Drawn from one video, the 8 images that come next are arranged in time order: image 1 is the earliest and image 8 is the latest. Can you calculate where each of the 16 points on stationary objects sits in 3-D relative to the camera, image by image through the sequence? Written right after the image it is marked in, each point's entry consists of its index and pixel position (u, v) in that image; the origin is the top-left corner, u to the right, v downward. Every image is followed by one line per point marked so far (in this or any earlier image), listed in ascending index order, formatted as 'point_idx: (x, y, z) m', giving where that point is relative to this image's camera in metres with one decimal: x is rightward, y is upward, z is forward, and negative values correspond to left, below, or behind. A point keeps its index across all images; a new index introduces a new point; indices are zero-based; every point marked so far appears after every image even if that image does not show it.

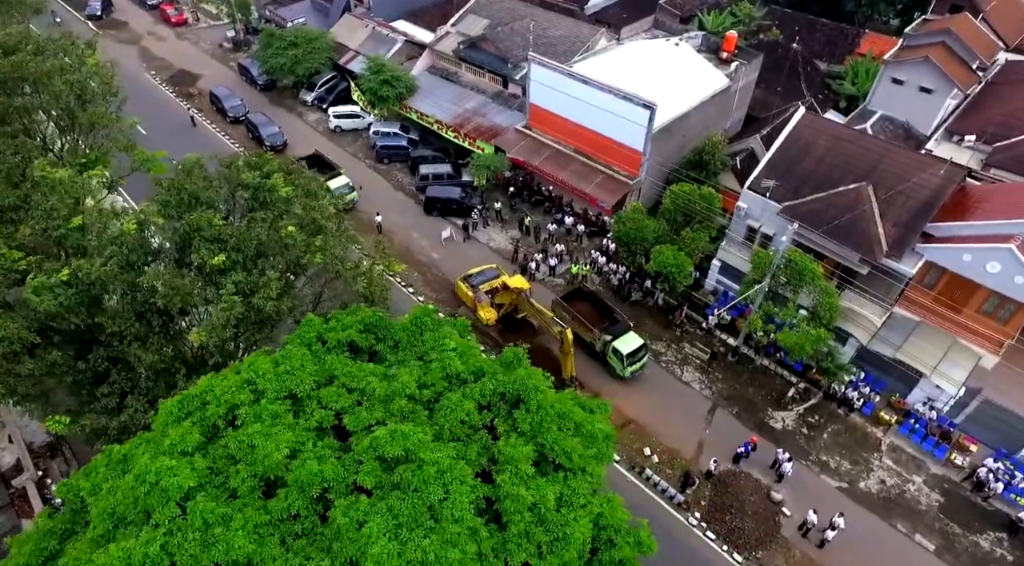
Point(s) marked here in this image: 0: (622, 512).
0: (+2.0, -4.2, +11.8) m
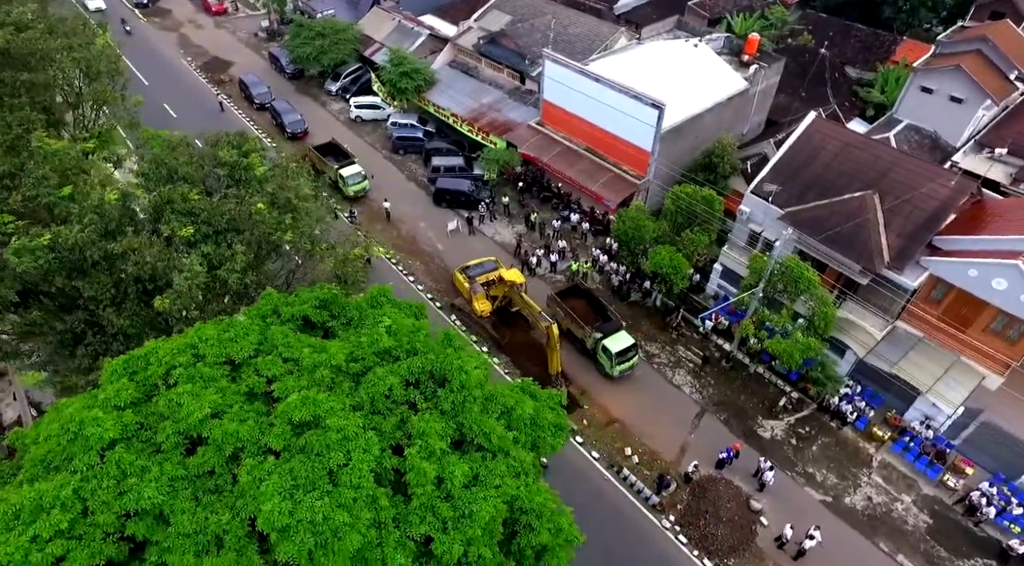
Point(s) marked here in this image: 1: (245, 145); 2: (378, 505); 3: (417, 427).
0: (+0.6, -4.0, +11.9) m
1: (-7.5, +3.7, +17.4) m
2: (-2.1, -3.4, +9.8) m
3: (-1.7, -2.4, +10.9) m
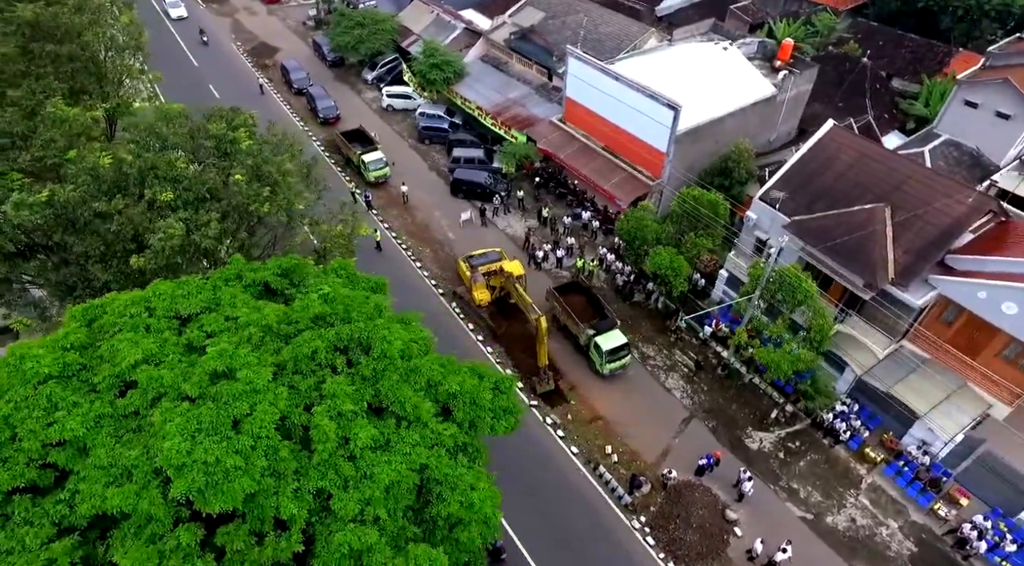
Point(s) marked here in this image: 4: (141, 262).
0: (-1.0, -3.6, +12.3) m
1: (-8.1, +4.6, +18.4) m
2: (-3.8, -2.8, +10.4) m
3: (-3.2, -1.8, +11.4) m
4: (-8.3, +0.5, +14.5) m
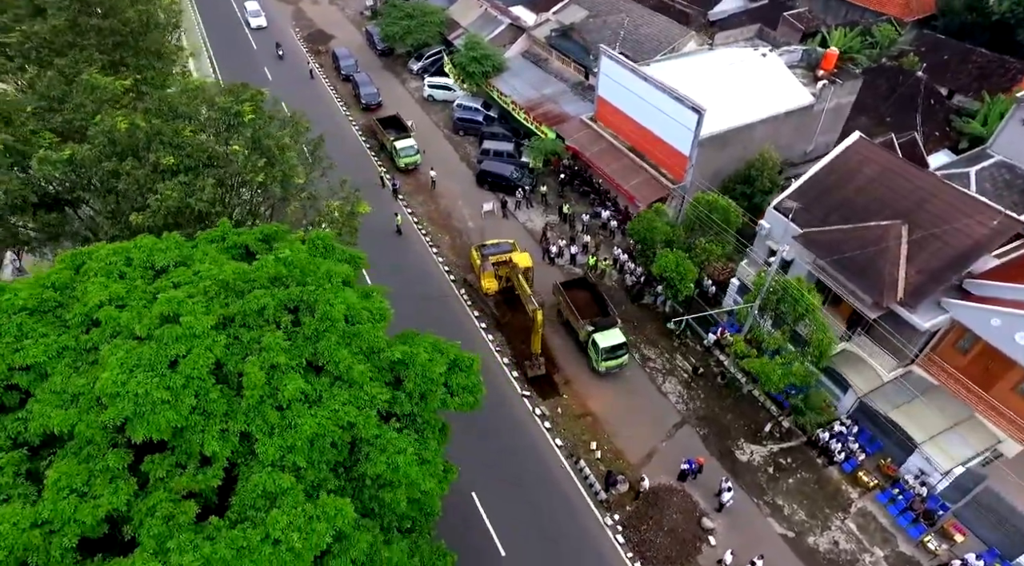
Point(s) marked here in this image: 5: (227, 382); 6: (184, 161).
0: (-2.4, -3.0, +12.8) m
1: (-8.2, +5.6, +19.6) m
2: (-5.3, -2.0, +11.3) m
3: (-4.6, -1.1, +12.2) m
4: (-9.1, +1.6, +15.8) m
5: (-5.1, -1.8, +11.7) m
6: (-8.6, +3.2, +16.9) m
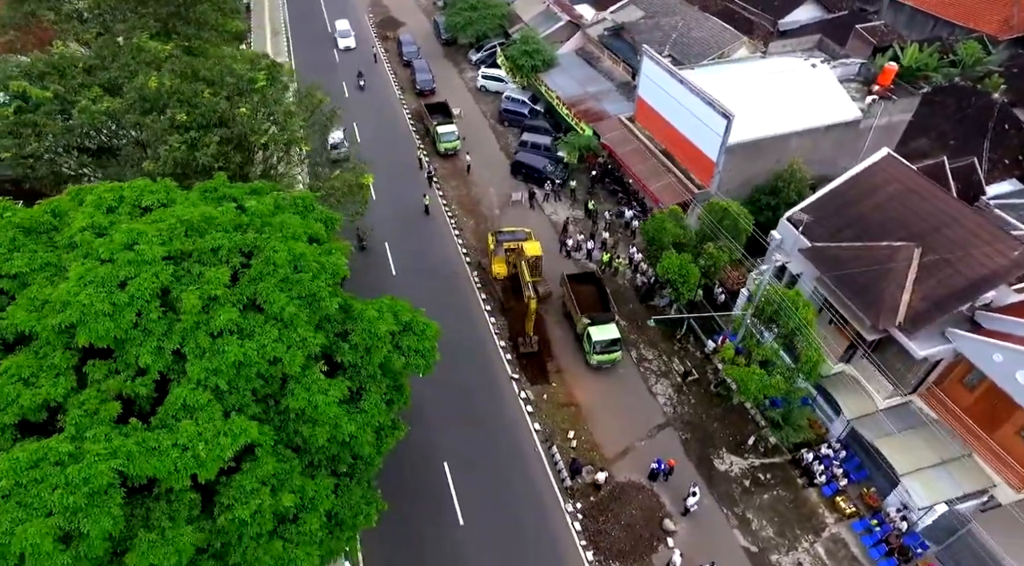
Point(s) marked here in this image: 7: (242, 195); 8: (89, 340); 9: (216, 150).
0: (-4.2, -2.0, +14.0) m
1: (-8.2, +7.2, +21.4) m
2: (-7.2, -0.7, +12.8) m
3: (-6.3, +0.1, +13.6) m
4: (-10.0, +3.2, +17.7) m
5: (-6.9, -0.5, +13.2) m
6: (-9.1, +4.7, +18.7) m
7: (-7.0, +2.3, +16.9) m
8: (-8.0, -1.1, +12.3) m
9: (-8.4, +3.8, +18.4) m
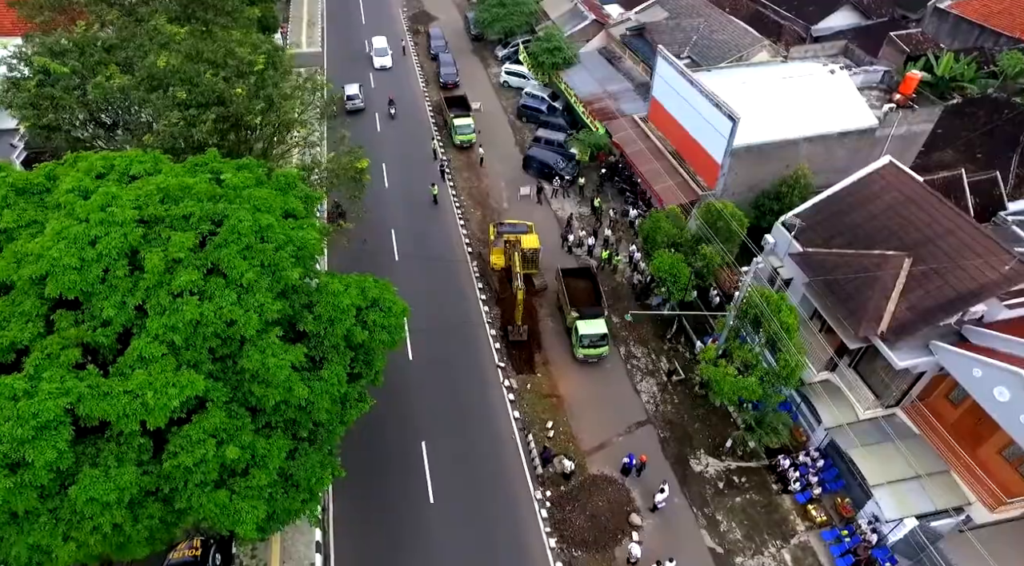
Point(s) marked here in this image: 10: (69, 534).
0: (-5.5, -1.3, +14.8) m
1: (-8.4, +8.0, +22.5) m
2: (-8.5, +0.2, +13.8) m
3: (-7.4, +0.9, +14.6) m
4: (-10.7, +4.2, +19.0) m
5: (-8.2, +0.3, +14.2) m
6: (-9.7, +5.7, +19.9) m
7: (-7.8, +3.1, +17.9) m
8: (-9.3, -0.2, +13.3) m
9: (-9.1, +4.7, +19.5) m
10: (-8.4, -4.7, +12.3) m
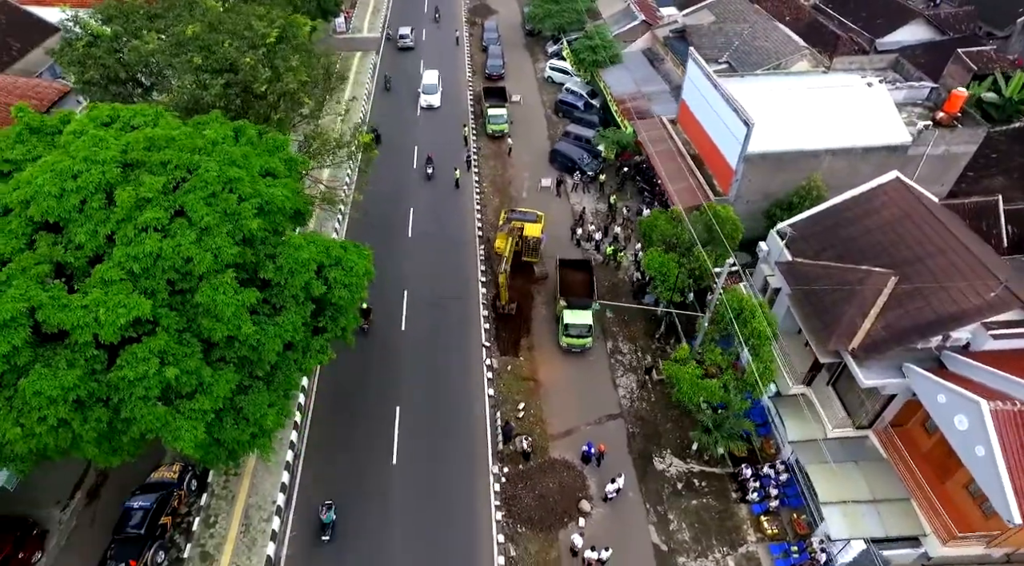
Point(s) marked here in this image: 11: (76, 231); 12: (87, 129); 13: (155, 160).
0: (-7.3, 0.0, +16.3) m
1: (-8.3, +9.6, +24.3) m
2: (-10.2, +1.9, +15.7) m
3: (-9.0, +2.5, +16.4) m
4: (-11.3, +6.0, +21.1) m
5: (-9.8, +2.0, +16.1) m
6: (-10.1, +7.4, +21.9) m
7: (-8.8, +4.7, +19.7) m
8: (-11.1, +1.6, +15.4) m
9: (-9.6, +6.3, +21.4) m
10: (-10.8, -3.0, +14.2) m
11: (-10.3, +1.2, +15.5) m
12: (-11.4, +4.1, +17.6) m
13: (-9.2, +3.2, +16.9) m
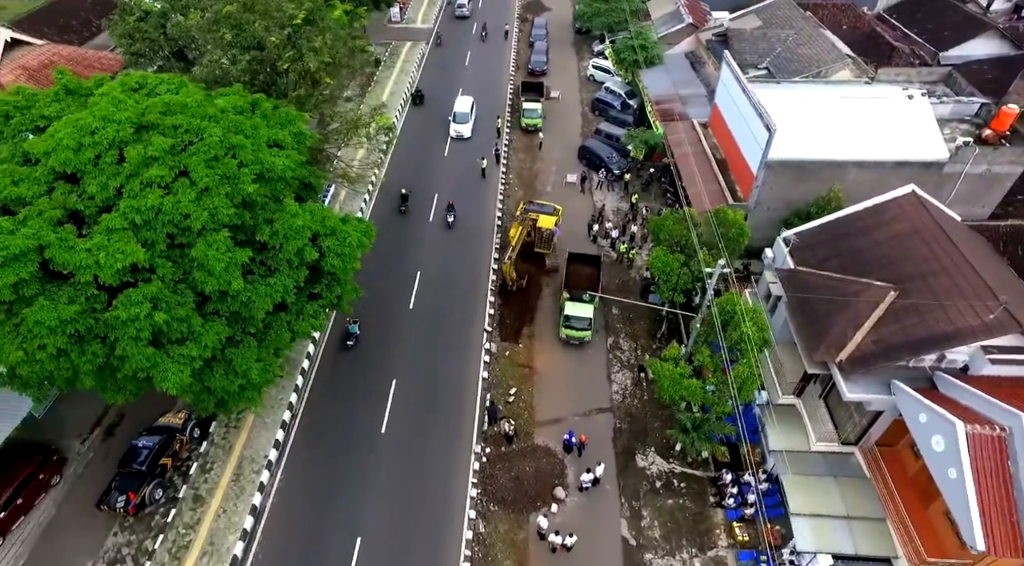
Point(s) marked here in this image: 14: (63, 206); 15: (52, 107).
0: (-8.0, +1.2, +17.6) m
1: (-7.5, +10.7, +25.6) m
2: (-10.8, +3.3, +17.3) m
3: (-9.5, +3.8, +17.8) m
4: (-11.1, +7.5, +22.7) m
5: (-10.4, +3.3, +17.6) m
6: (-9.7, +8.7, +23.4) m
7: (-8.8, +5.9, +21.1) m
8: (-11.8, +3.1, +17.0) m
9: (-9.3, +7.6, +22.9) m
10: (-12.0, -1.5, +15.9) m
11: (-11.0, +2.6, +17.0) m
12: (-11.7, +5.6, +19.3) m
13: (-9.6, +4.5, +18.3) m
14: (-11.6, +1.9, +16.8) m
15: (-13.5, +5.2, +19.1) m
